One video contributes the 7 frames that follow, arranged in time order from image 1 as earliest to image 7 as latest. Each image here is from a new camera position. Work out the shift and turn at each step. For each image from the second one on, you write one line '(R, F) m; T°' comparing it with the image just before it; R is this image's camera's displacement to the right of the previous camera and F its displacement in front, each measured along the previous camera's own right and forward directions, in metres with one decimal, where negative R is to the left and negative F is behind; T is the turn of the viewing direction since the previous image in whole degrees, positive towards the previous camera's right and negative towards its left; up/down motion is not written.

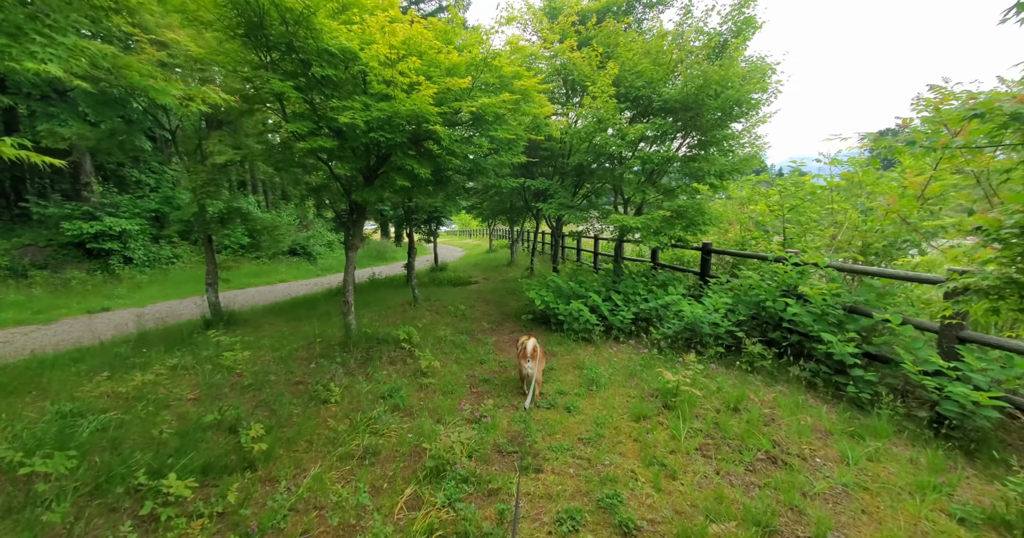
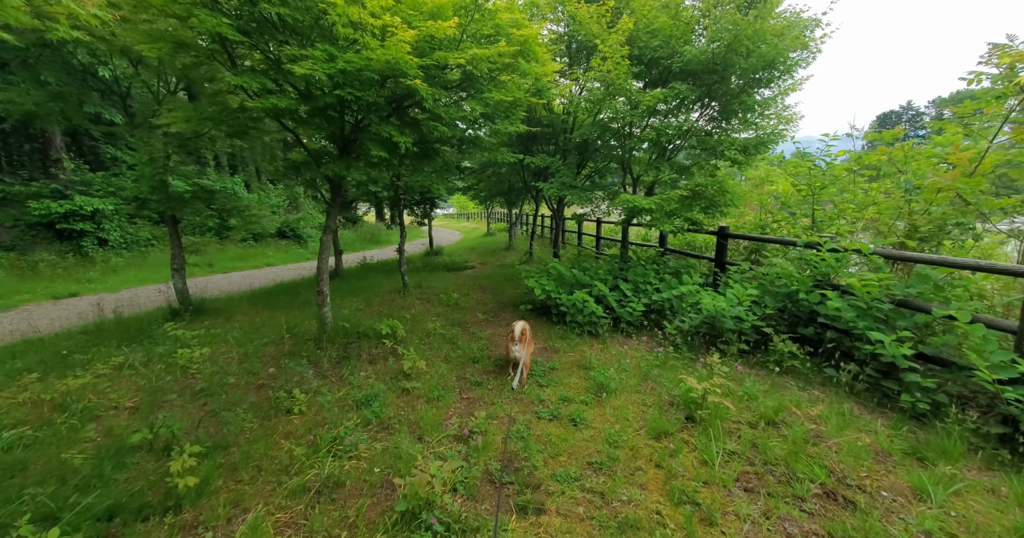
(0.0, +0.6) m; 0°
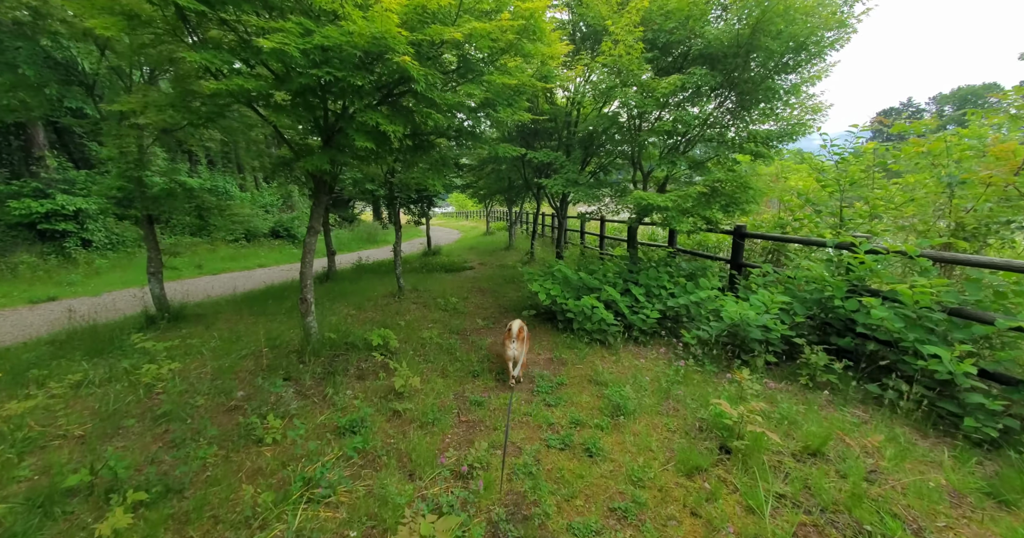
(0.0, +0.4) m; 0°
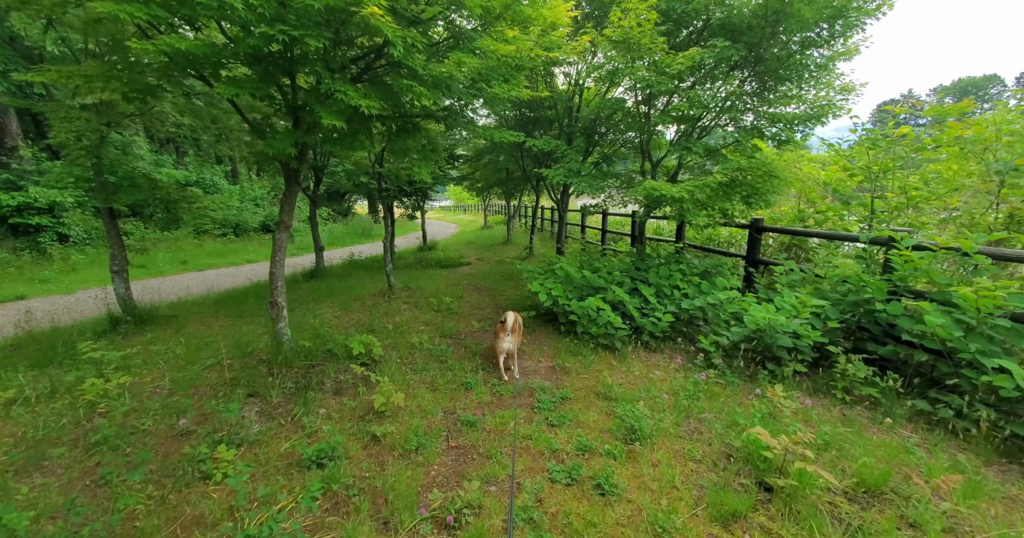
(0.0, +0.4) m; 0°
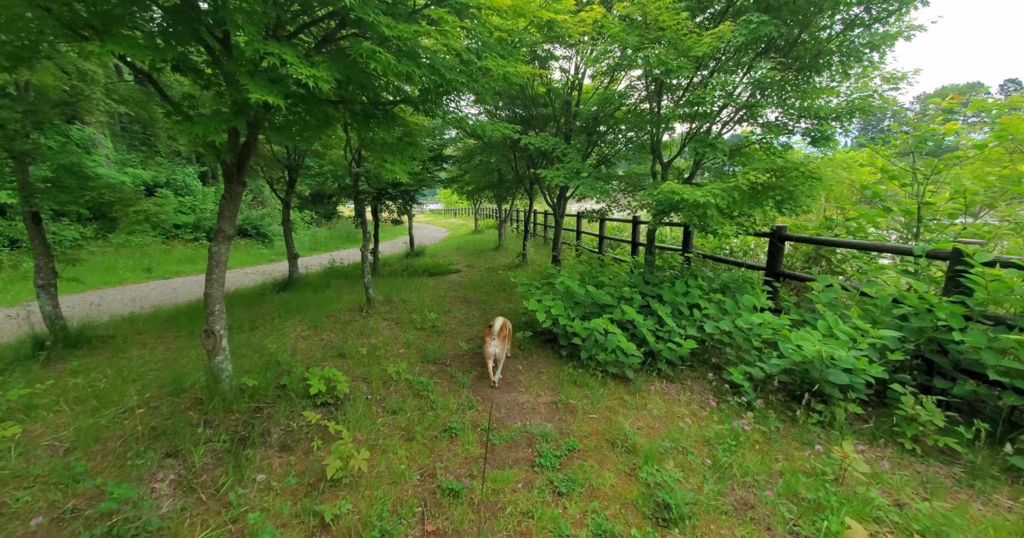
(0.0, +0.6) m; +1°
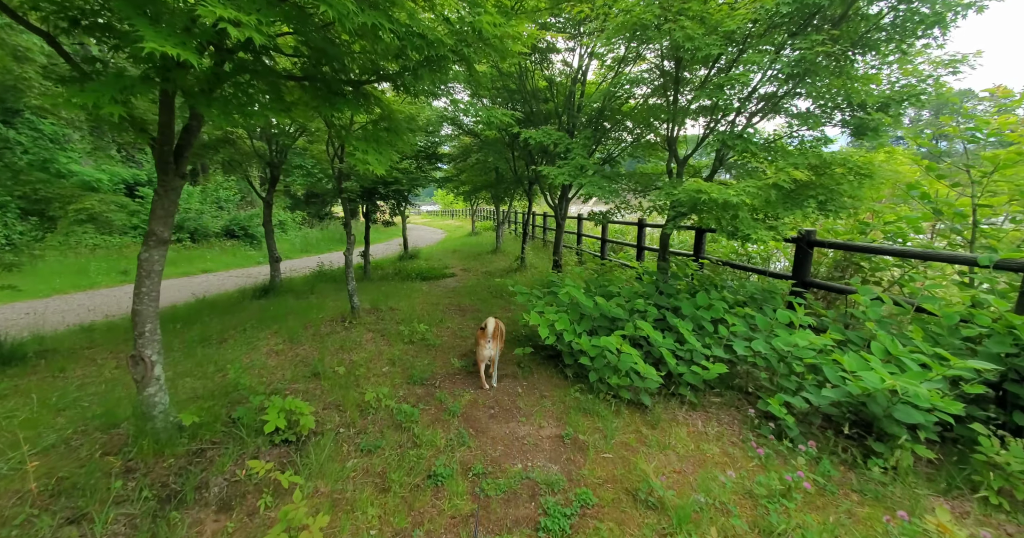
(0.0, +0.5) m; 0°
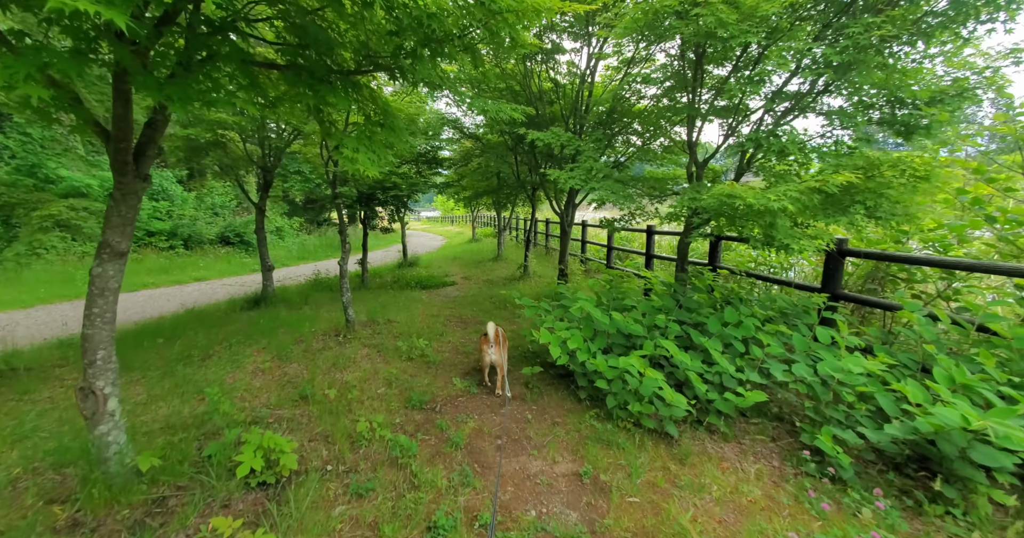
(-0.1, +0.3) m; 0°
